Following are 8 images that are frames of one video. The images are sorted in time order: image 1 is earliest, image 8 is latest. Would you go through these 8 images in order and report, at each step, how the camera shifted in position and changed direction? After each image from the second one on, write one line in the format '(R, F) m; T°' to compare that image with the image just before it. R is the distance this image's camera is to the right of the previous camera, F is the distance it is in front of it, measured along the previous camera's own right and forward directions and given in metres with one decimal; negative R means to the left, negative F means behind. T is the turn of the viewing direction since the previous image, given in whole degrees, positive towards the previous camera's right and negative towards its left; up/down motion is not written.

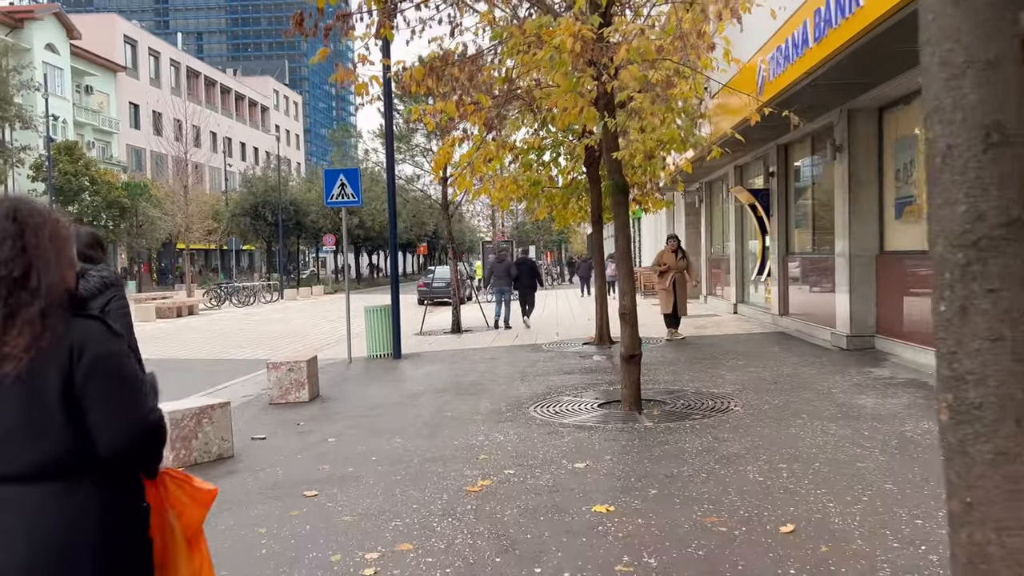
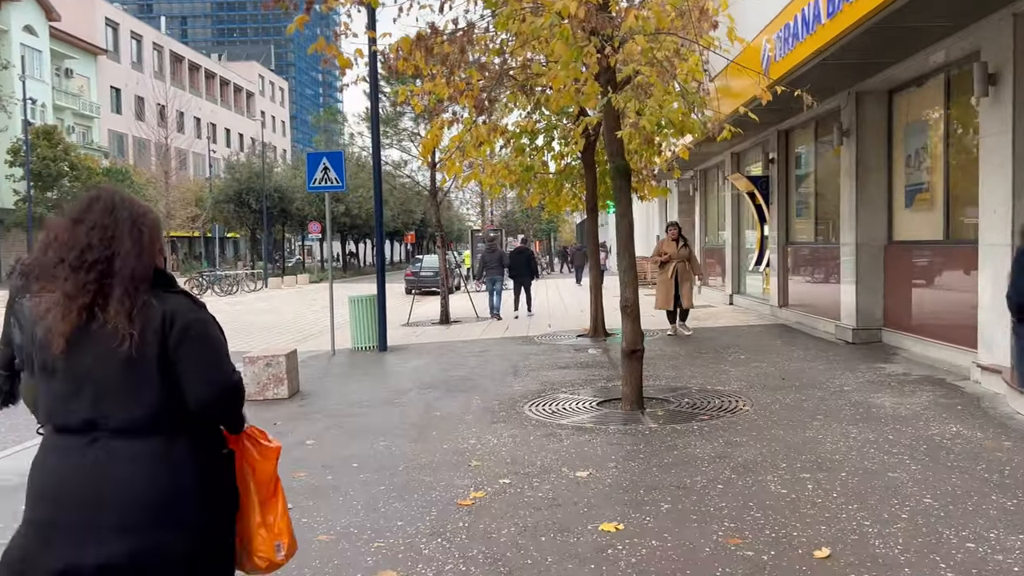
(0.0, +0.5) m; +1°
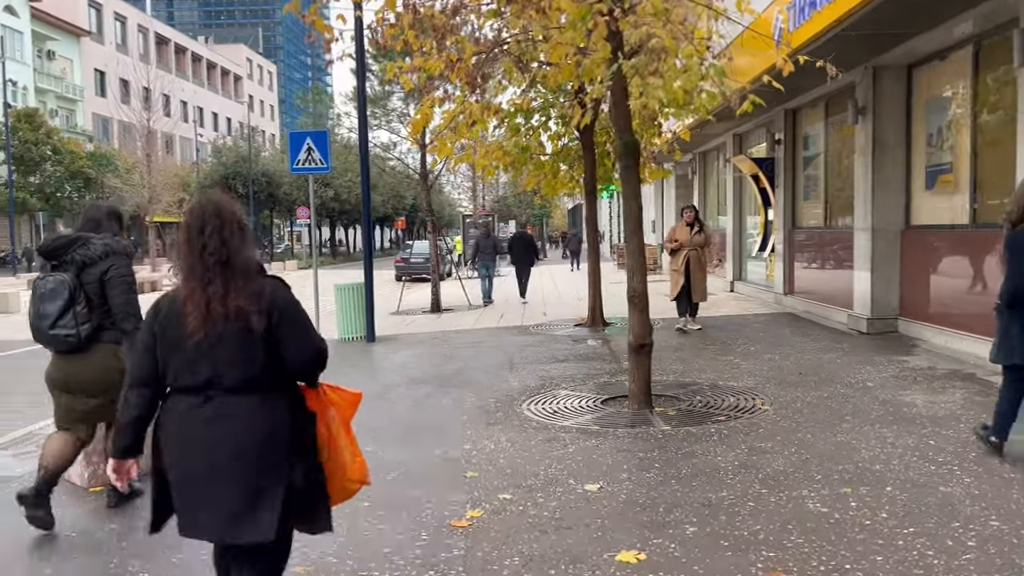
(0.0, +0.5) m; +1°
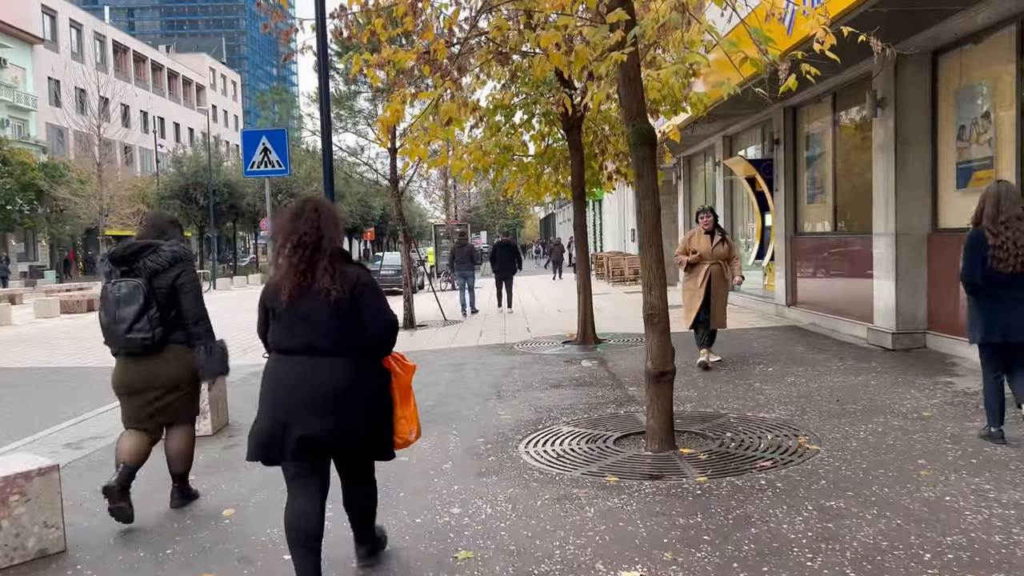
(-0.1, +1.0) m; +2°
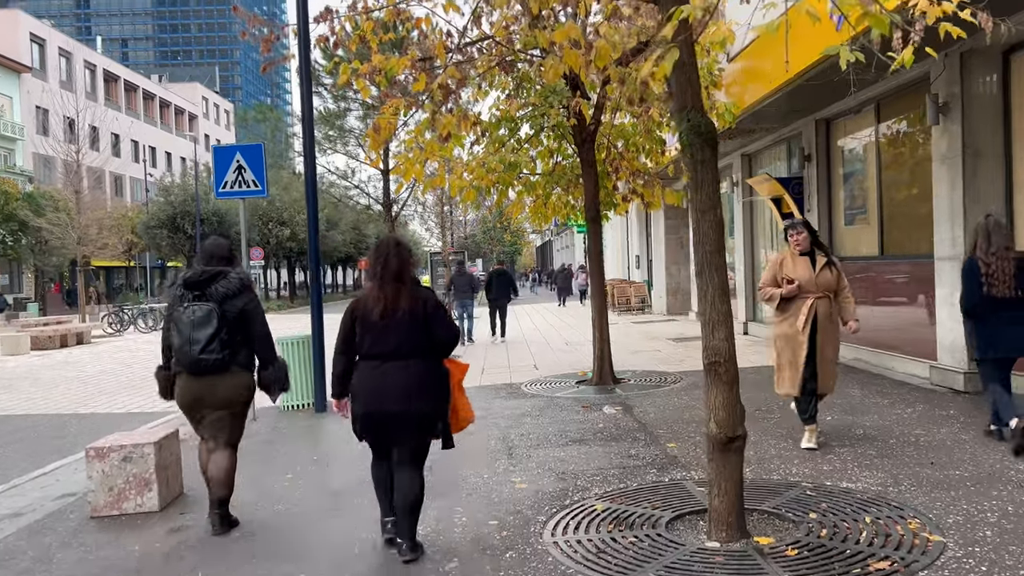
(-0.1, +1.1) m; 0°
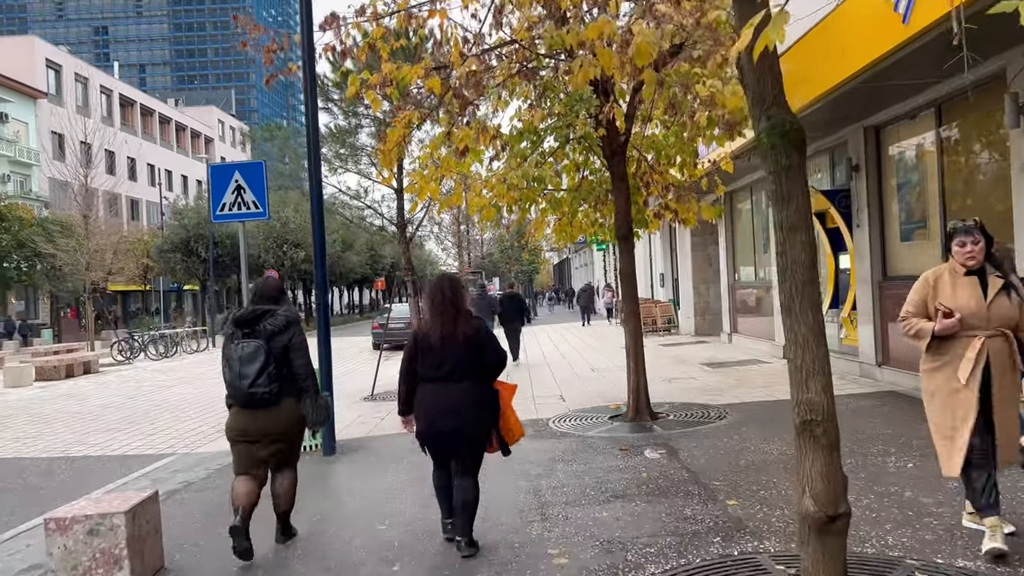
(-0.1, +0.8) m; -1°
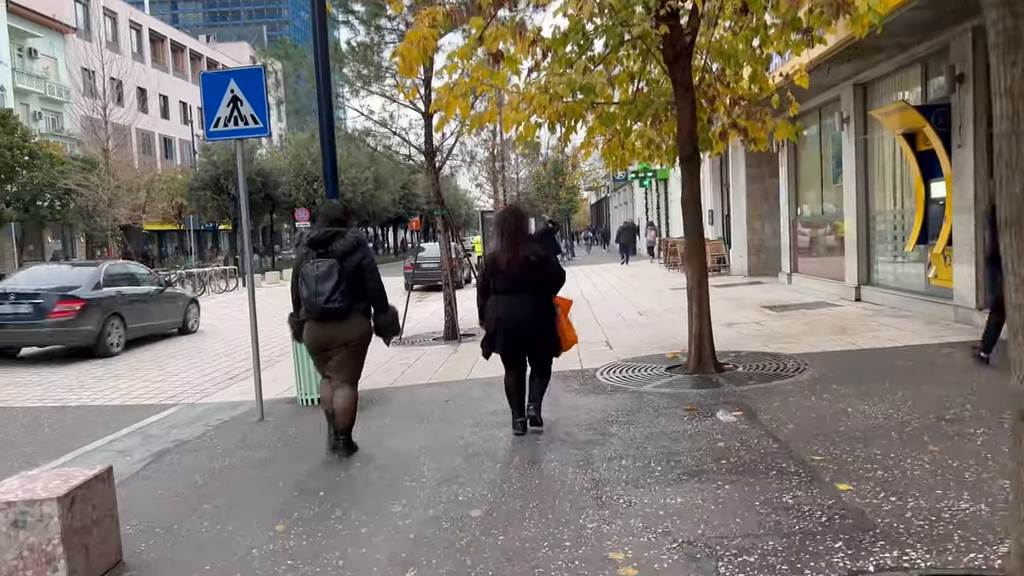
(-0.1, +1.1) m; -3°
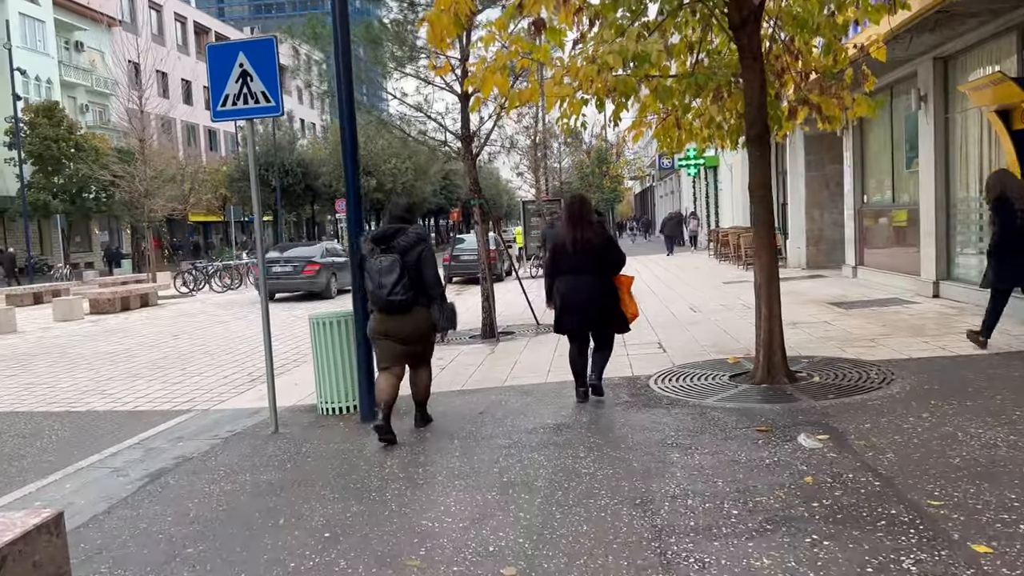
(0.0, +0.8) m; -3°
